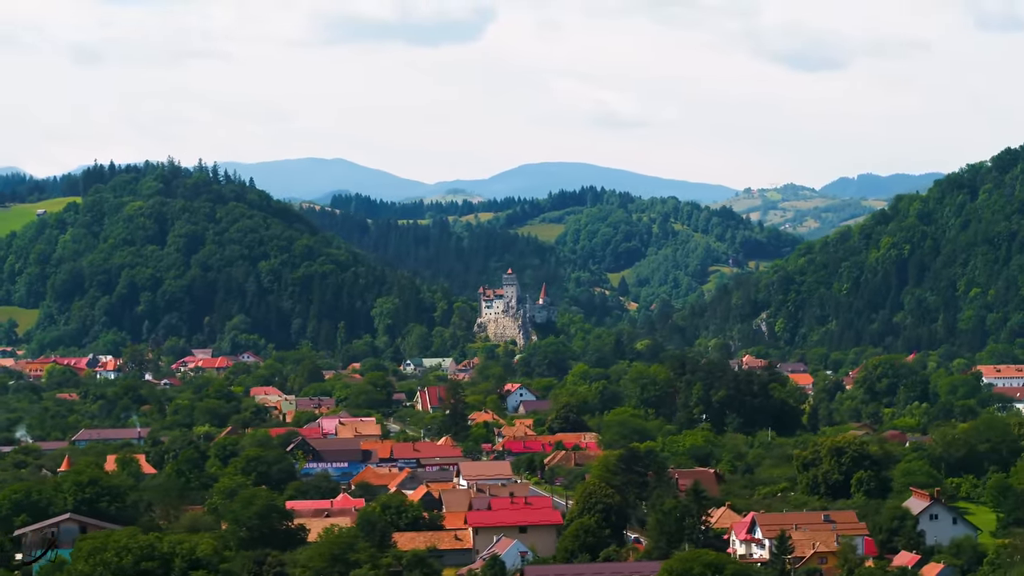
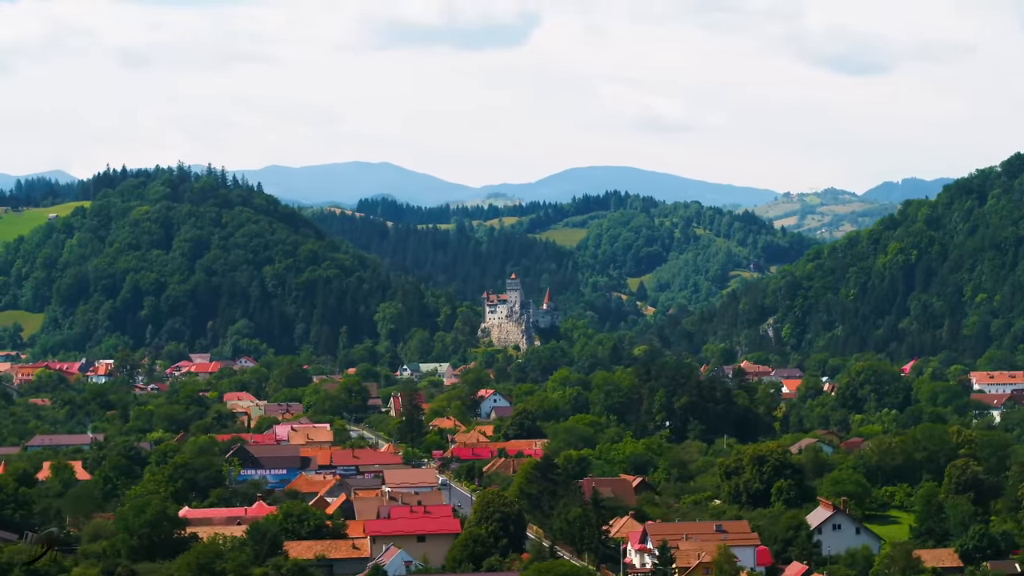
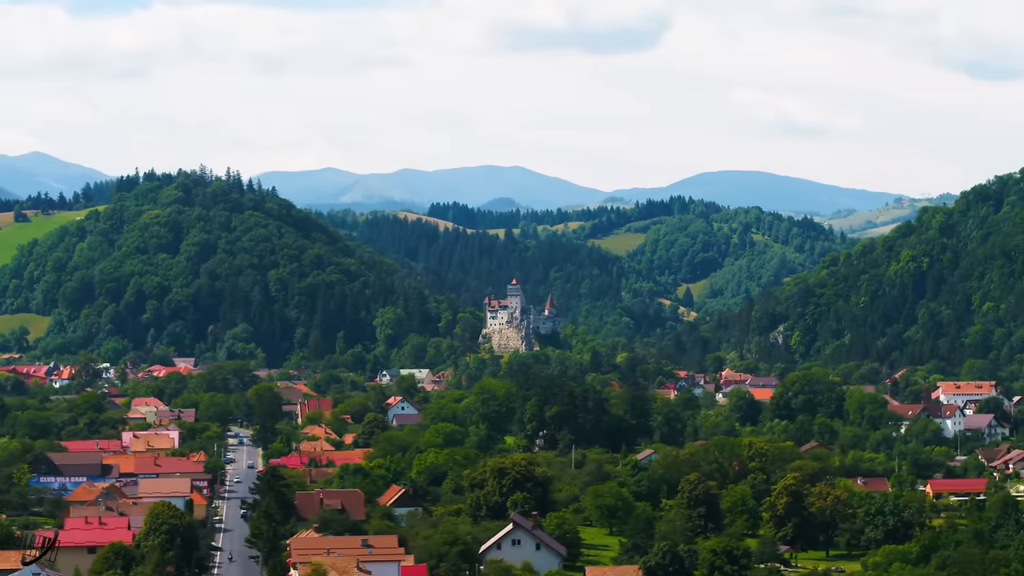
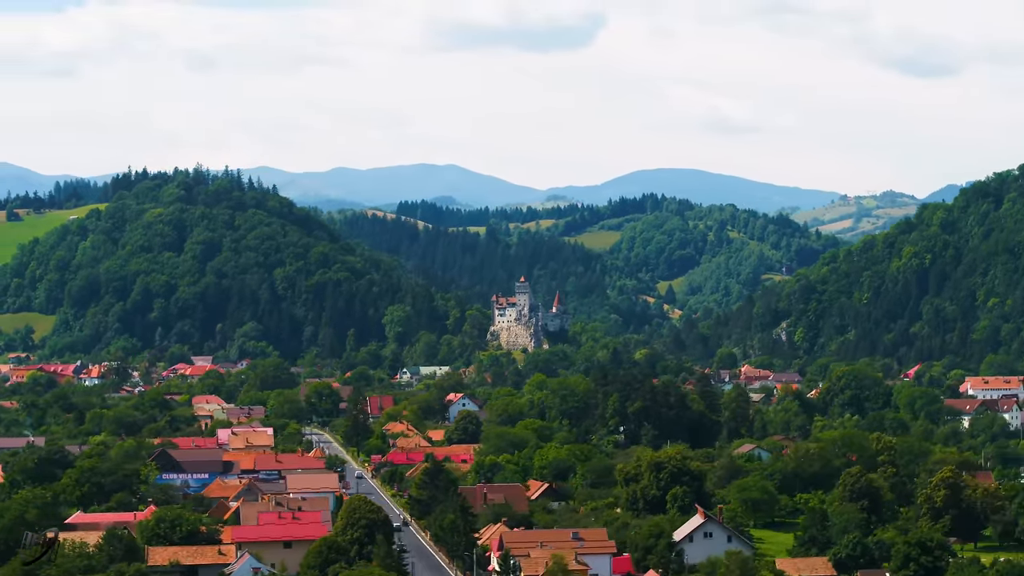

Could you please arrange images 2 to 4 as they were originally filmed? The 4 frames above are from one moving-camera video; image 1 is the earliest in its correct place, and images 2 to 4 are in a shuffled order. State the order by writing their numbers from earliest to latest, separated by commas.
2, 4, 3
